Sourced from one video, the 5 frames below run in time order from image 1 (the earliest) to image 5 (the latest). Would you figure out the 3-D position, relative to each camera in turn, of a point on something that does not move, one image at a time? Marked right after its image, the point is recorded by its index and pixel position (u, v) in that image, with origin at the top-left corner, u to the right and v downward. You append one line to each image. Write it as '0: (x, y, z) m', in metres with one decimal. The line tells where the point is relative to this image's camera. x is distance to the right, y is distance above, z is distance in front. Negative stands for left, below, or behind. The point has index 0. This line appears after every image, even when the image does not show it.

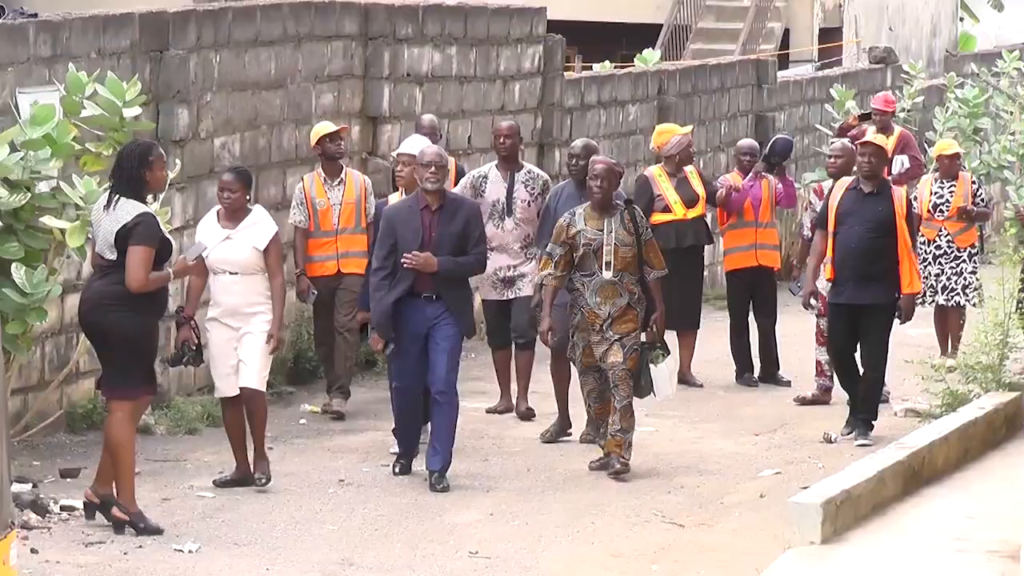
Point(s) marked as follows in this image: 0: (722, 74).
0: (+1.8, +1.8, +16.7) m
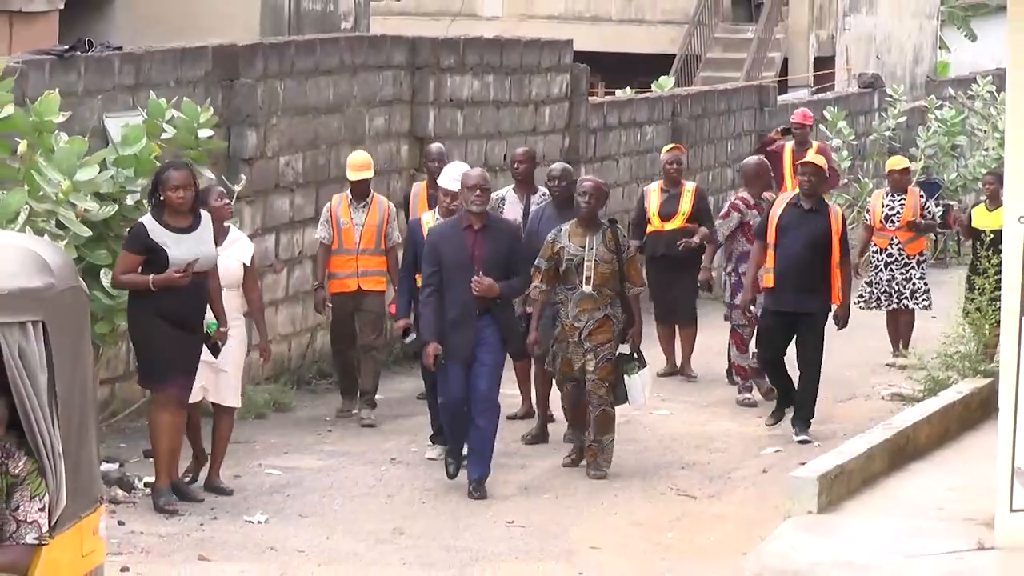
0: (+2.1, +1.8, +17.6) m
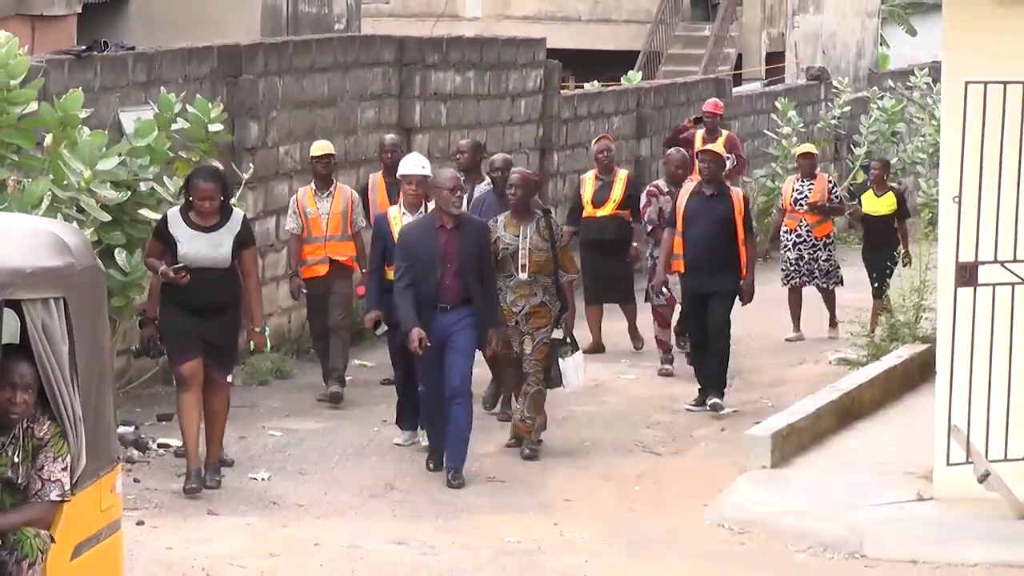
0: (+1.9, +2.1, +18.4) m
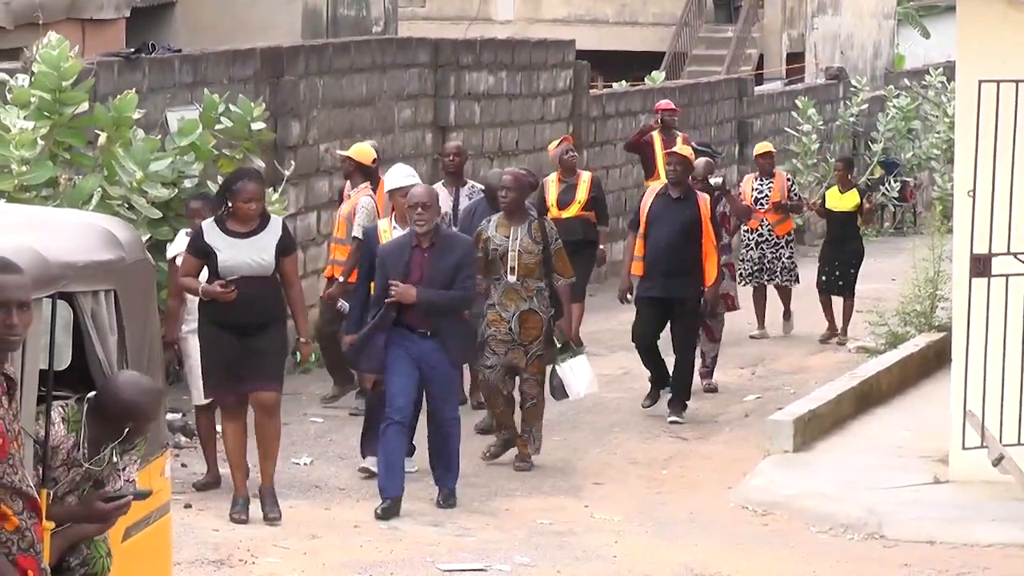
0: (+2.2, +2.2, +18.7) m
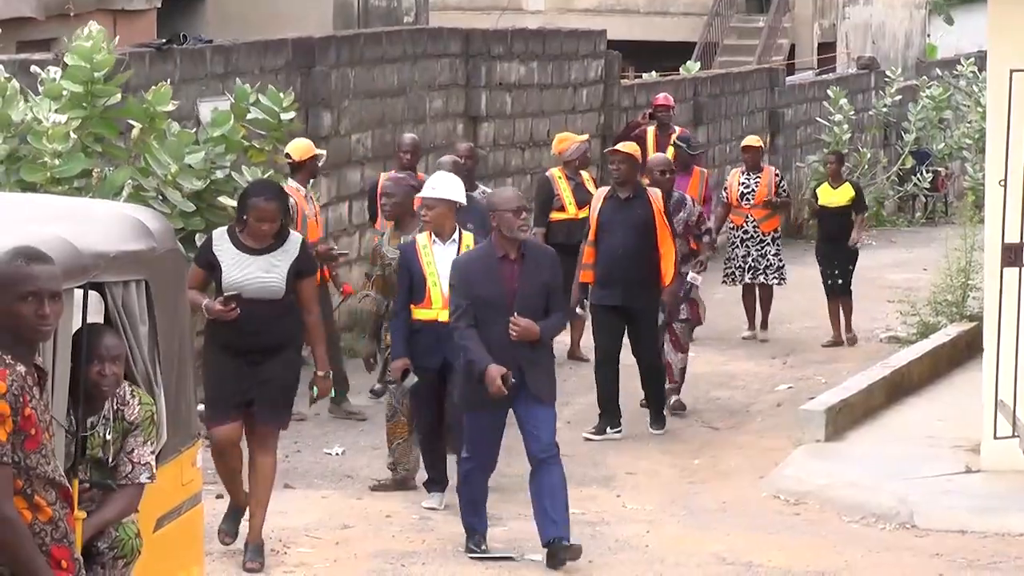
0: (+2.5, +2.3, +18.7) m
